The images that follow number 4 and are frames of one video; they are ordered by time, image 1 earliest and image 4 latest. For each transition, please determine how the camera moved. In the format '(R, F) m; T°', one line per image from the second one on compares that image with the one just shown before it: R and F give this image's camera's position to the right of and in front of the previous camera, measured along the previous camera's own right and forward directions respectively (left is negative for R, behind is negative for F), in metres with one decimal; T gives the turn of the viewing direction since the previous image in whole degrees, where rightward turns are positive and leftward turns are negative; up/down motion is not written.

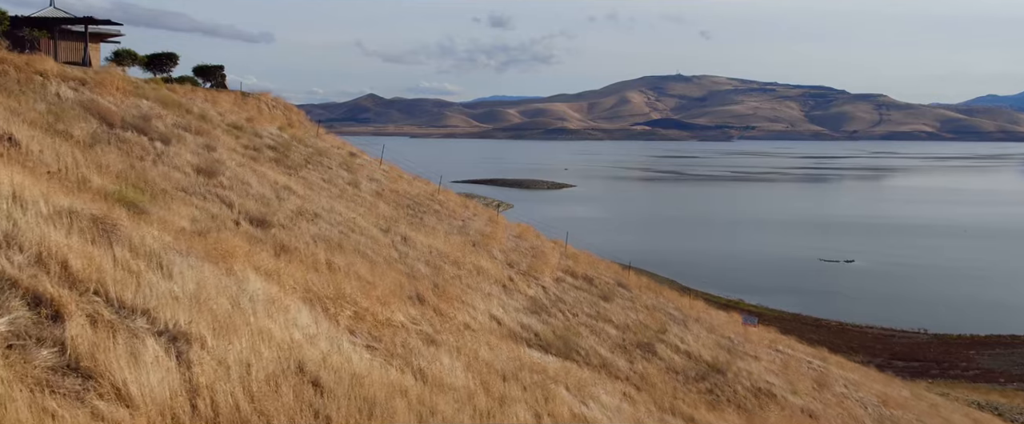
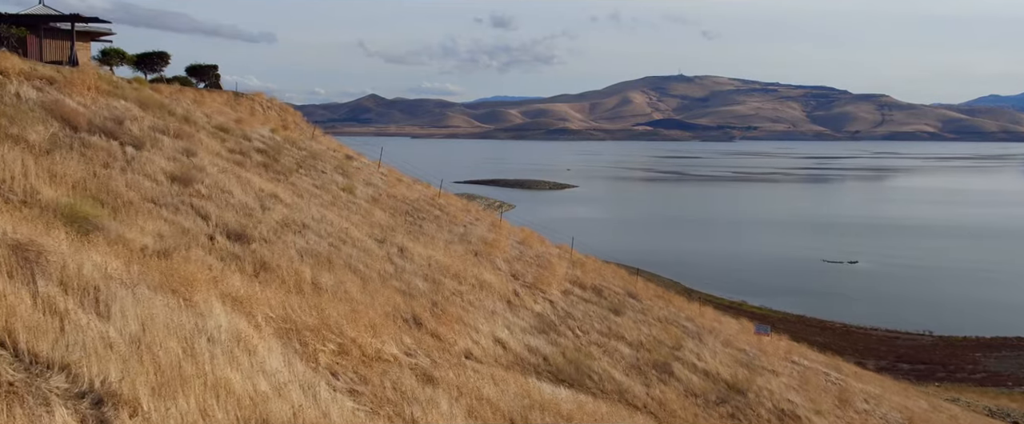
(-0.1, +1.4) m; 0°
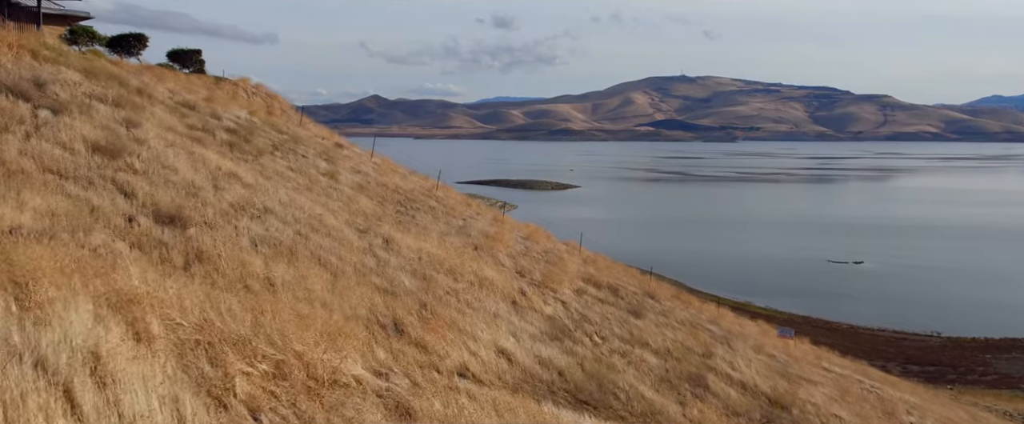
(-0.1, +2.7) m; 0°
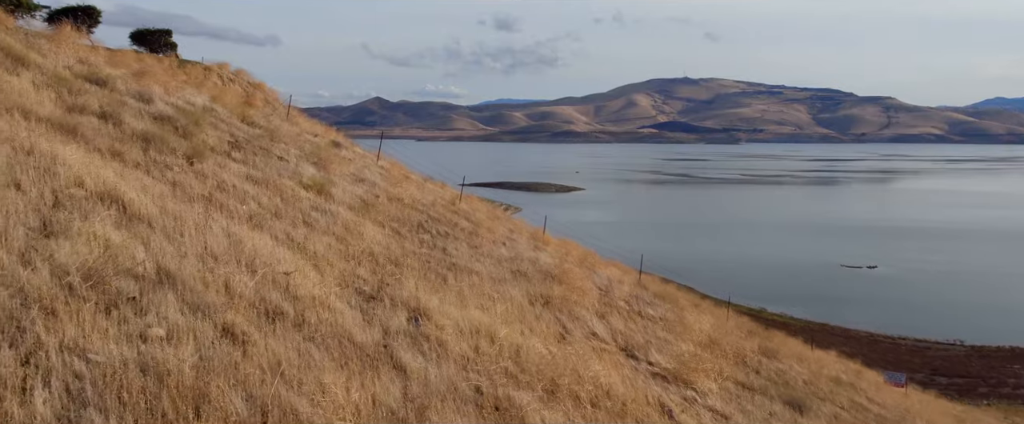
(-1.2, +6.9) m; 0°
